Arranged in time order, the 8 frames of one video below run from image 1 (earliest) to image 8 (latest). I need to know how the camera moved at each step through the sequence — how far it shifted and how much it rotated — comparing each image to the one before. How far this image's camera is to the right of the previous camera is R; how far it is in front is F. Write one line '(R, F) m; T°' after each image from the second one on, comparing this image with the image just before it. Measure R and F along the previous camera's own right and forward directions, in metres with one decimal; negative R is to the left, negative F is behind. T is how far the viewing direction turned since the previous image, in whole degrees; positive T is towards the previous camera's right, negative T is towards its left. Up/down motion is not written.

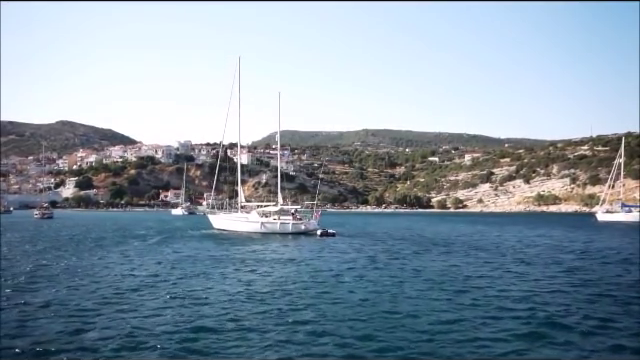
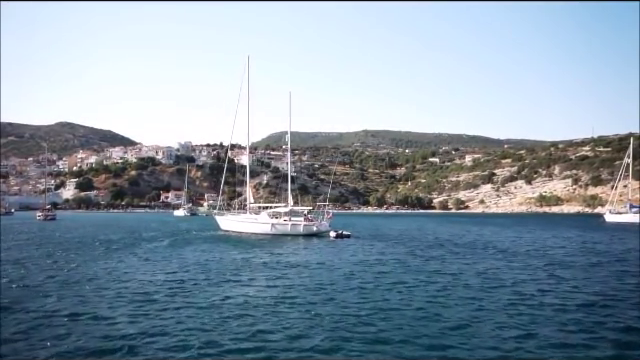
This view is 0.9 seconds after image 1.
(-1.5, +1.2) m; 0°
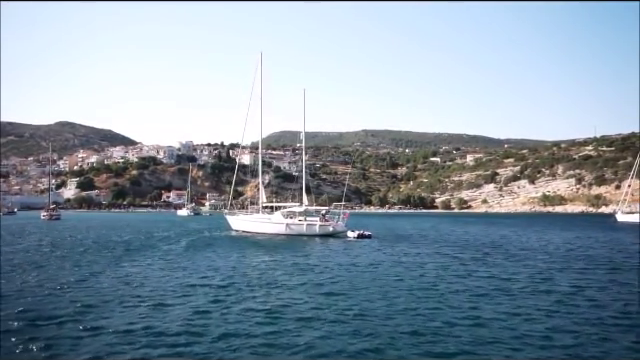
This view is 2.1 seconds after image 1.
(-2.1, +1.5) m; 0°
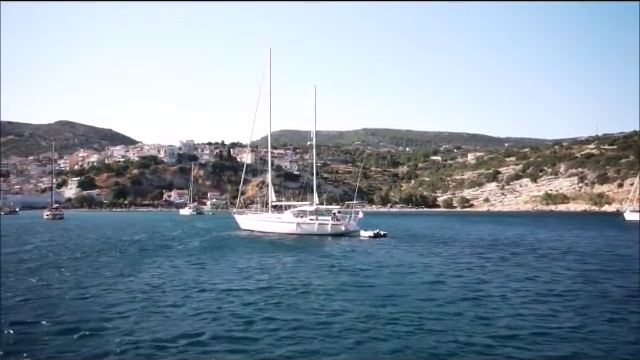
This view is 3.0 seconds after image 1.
(-1.5, +1.1) m; 0°
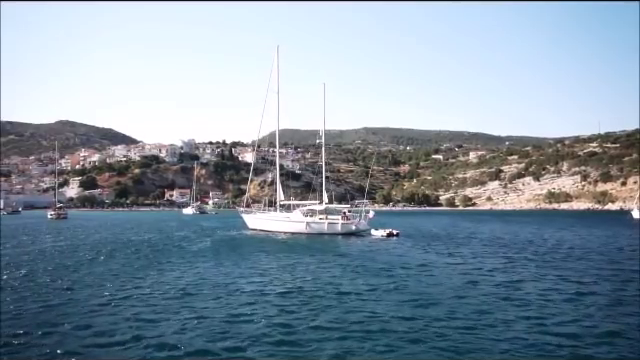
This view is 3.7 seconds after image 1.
(-1.1, +0.8) m; 0°
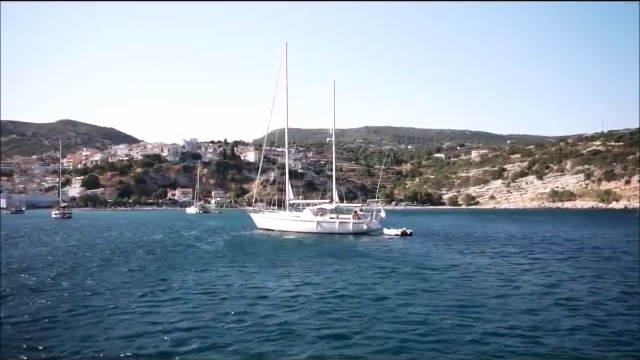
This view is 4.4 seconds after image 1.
(-1.2, +0.9) m; 0°
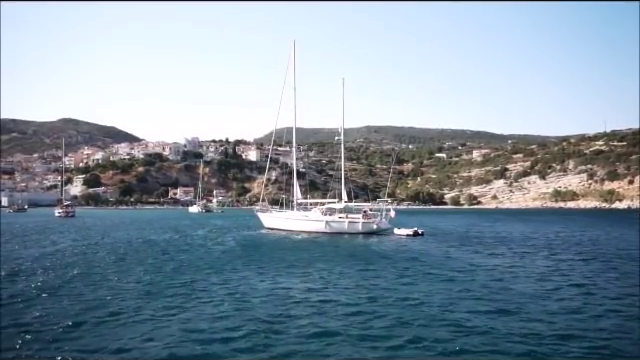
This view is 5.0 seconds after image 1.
(-1.0, +0.7) m; 0°
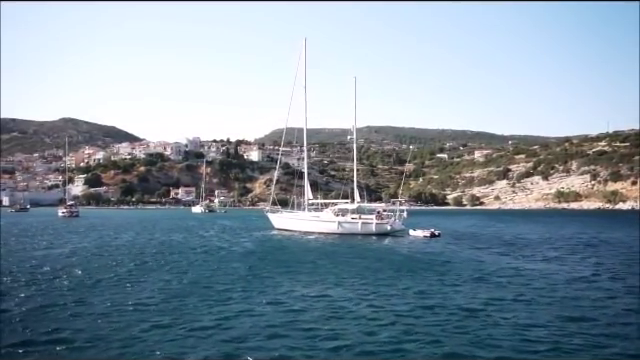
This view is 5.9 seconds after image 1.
(-1.5, +1.1) m; 0°
